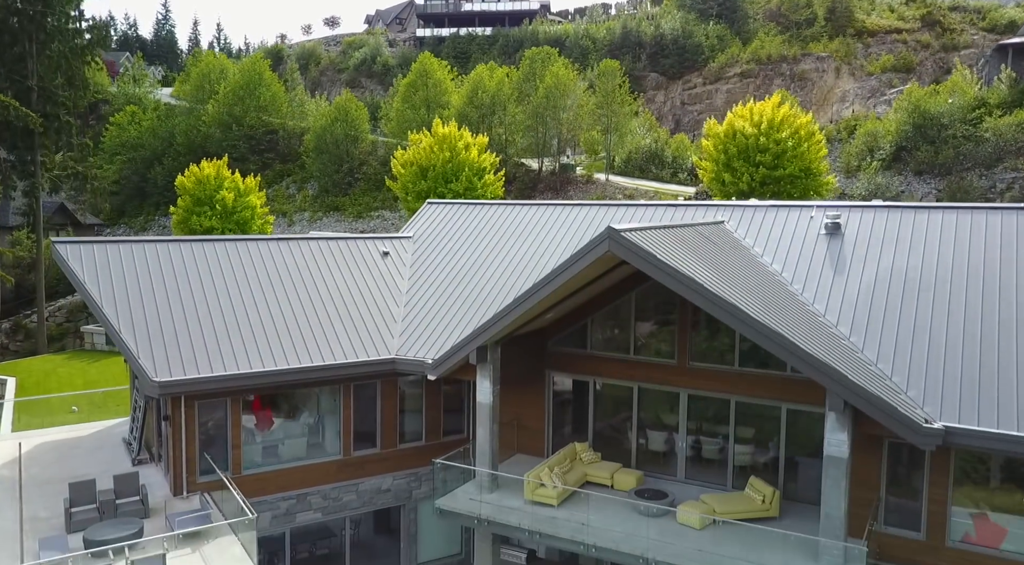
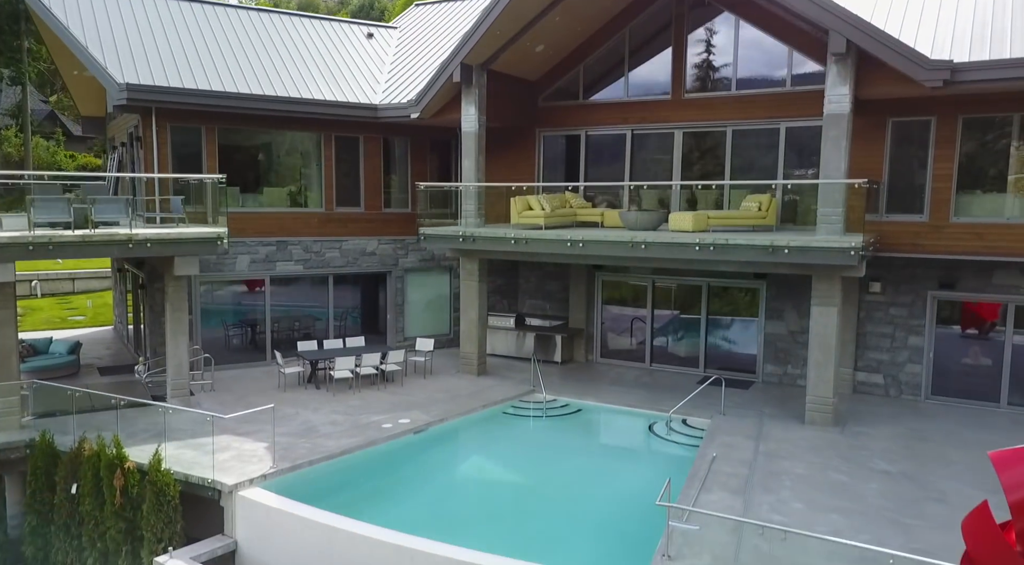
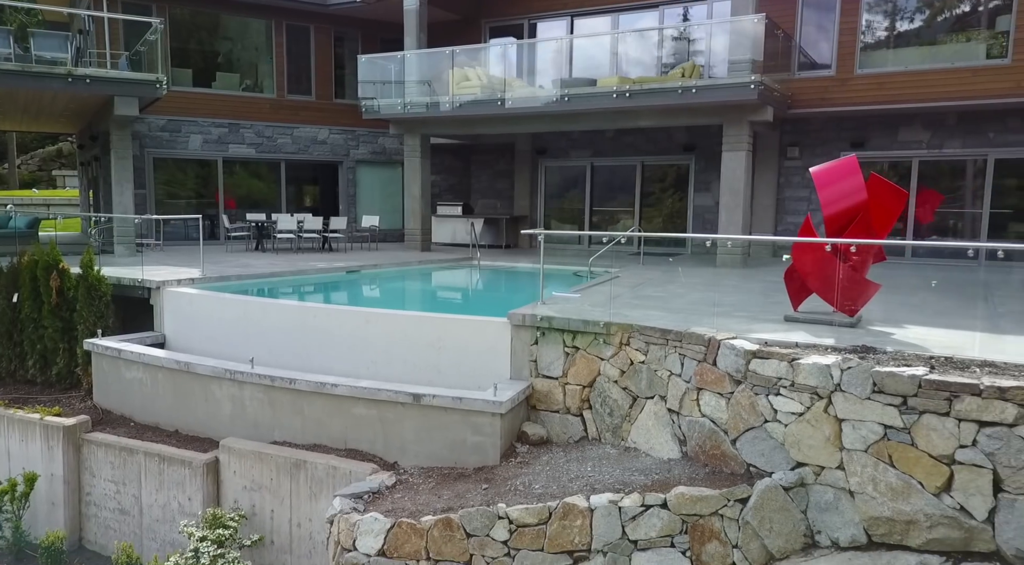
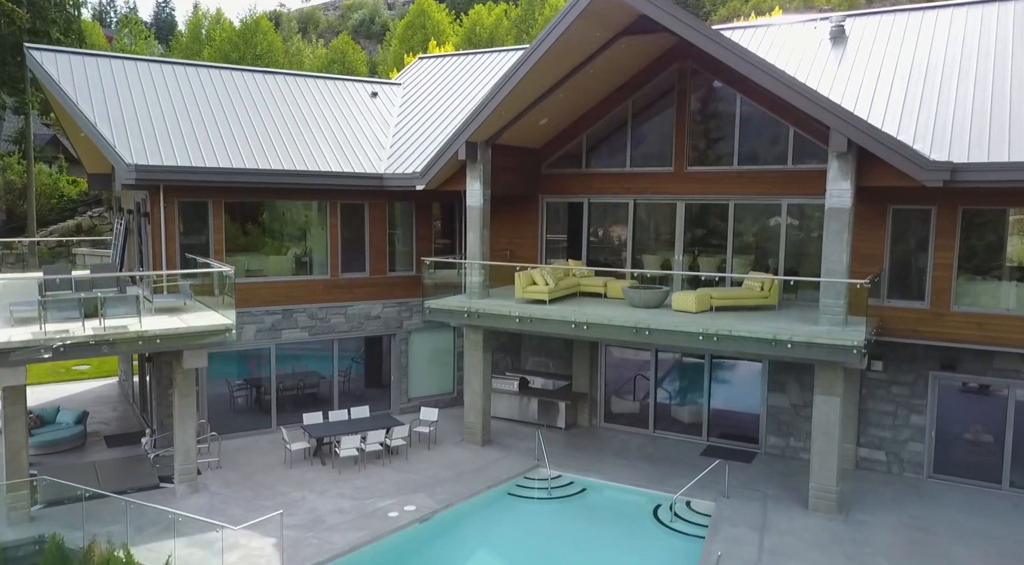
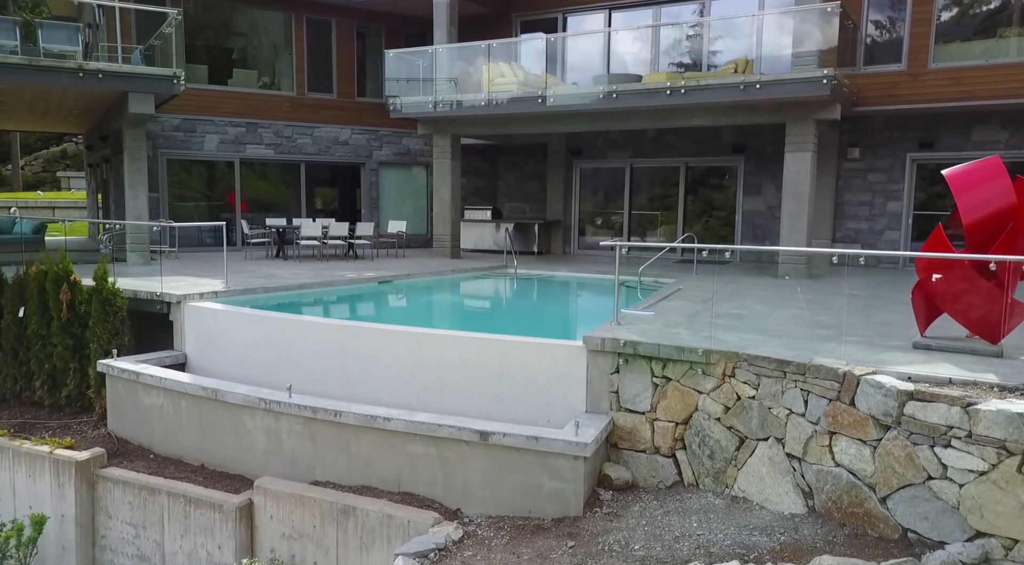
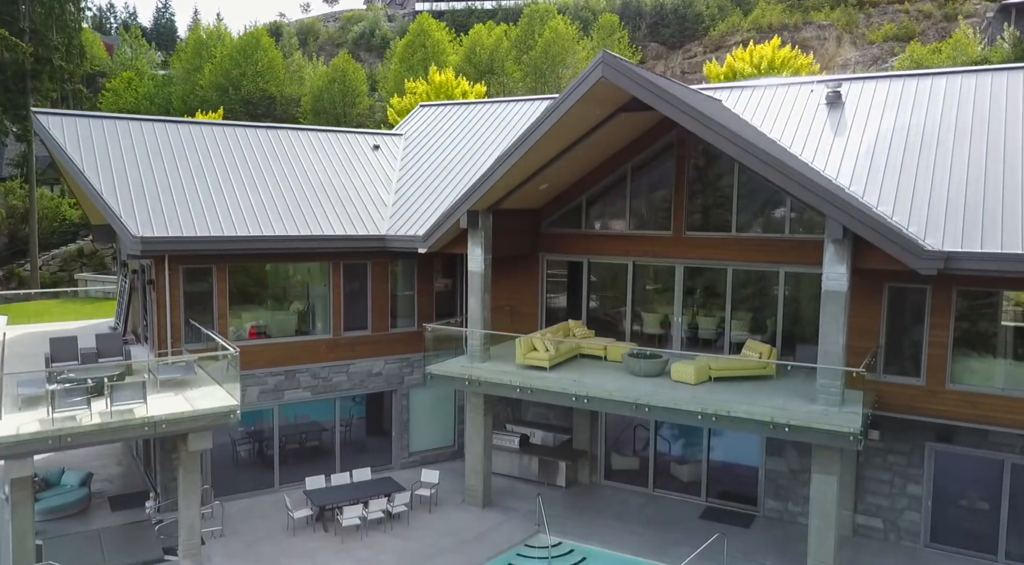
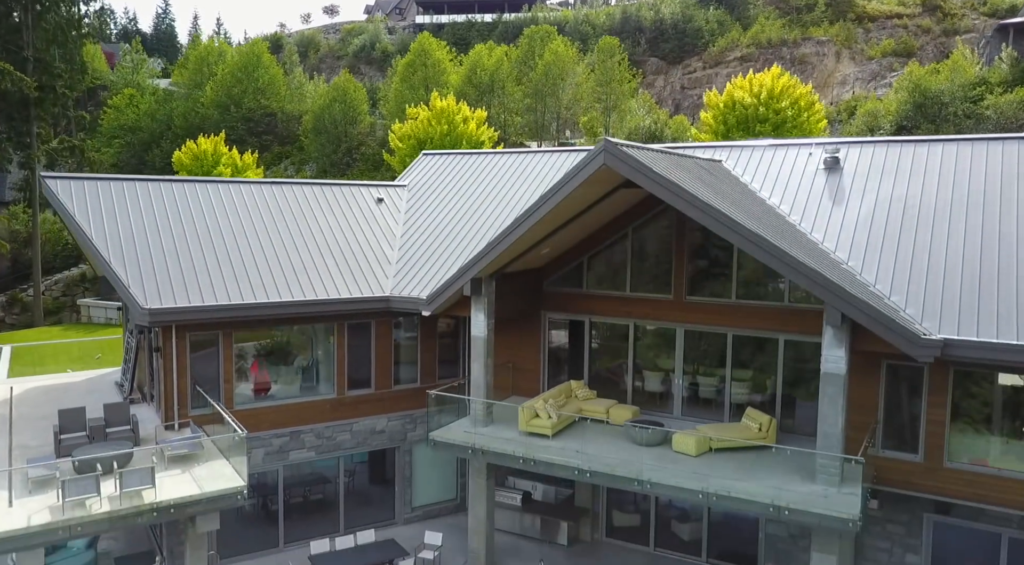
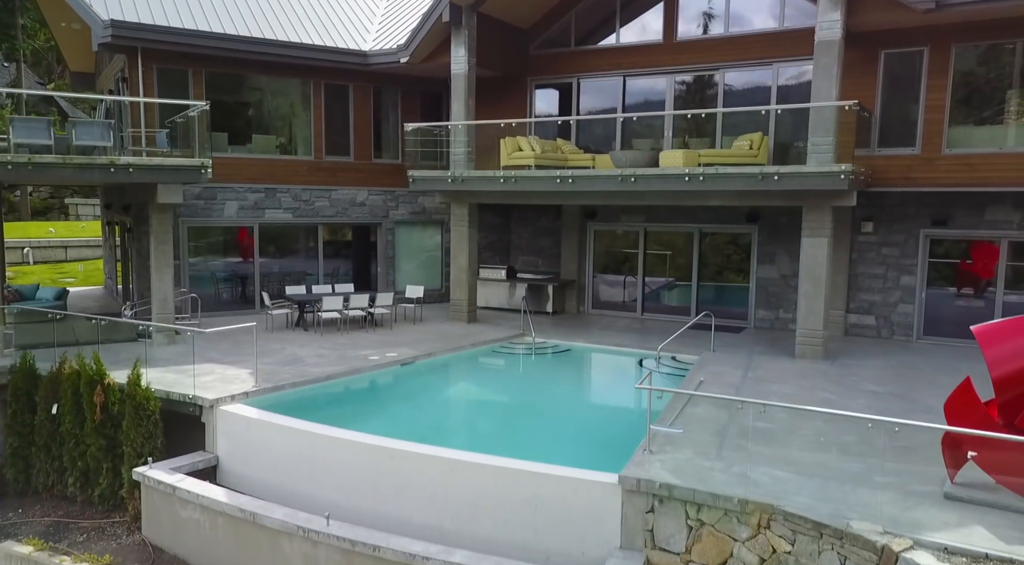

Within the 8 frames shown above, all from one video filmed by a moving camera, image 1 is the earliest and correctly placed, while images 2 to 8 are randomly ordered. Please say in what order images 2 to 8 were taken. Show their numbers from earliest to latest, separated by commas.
7, 6, 4, 2, 8, 5, 3
